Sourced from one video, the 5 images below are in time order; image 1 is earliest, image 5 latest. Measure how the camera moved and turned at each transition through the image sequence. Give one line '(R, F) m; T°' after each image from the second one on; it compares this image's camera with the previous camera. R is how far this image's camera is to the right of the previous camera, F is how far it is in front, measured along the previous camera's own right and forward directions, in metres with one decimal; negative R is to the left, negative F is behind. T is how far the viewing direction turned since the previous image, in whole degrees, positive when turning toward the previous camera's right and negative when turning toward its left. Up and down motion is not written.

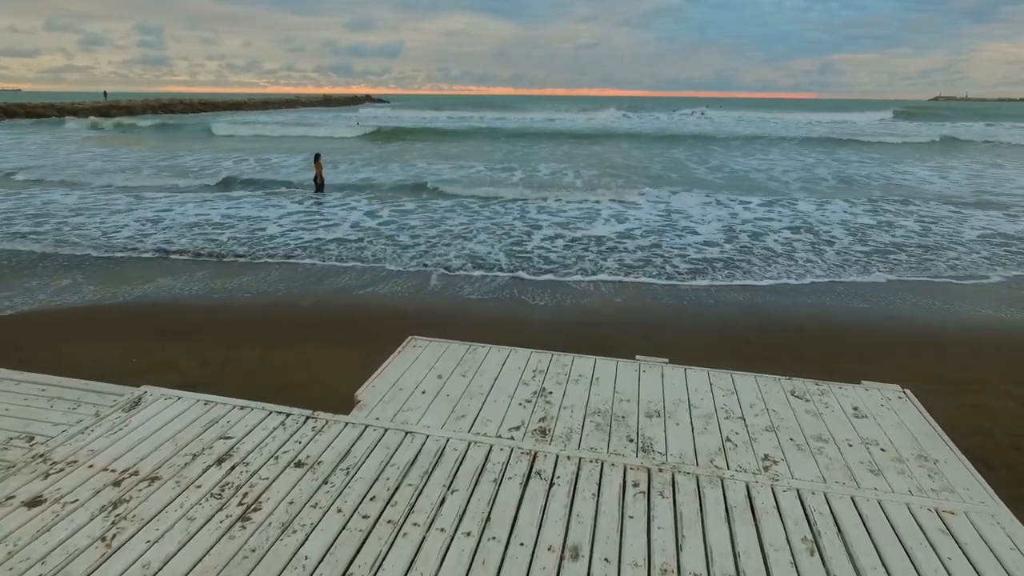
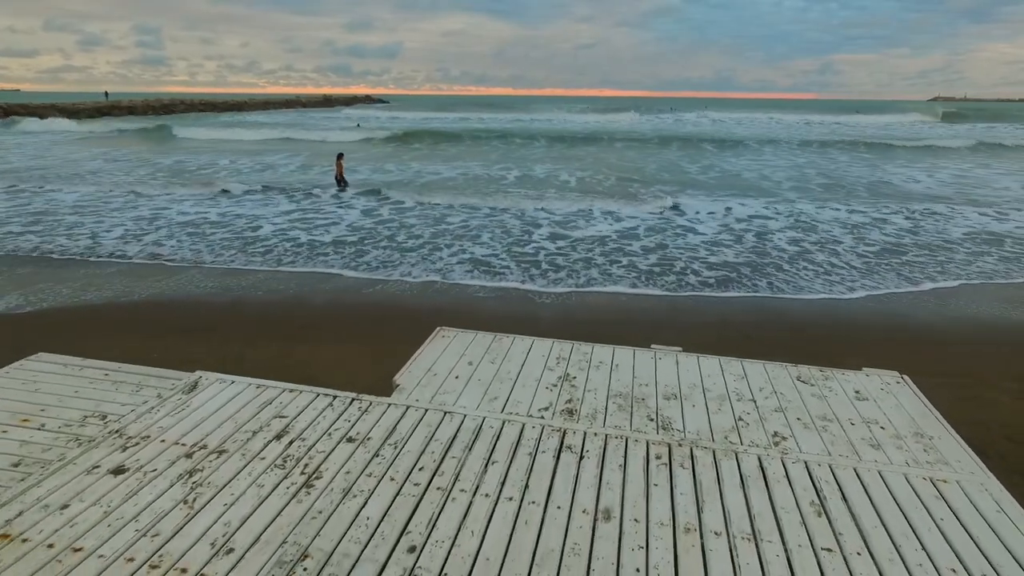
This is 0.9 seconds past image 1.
(-0.1, -0.1) m; 0°
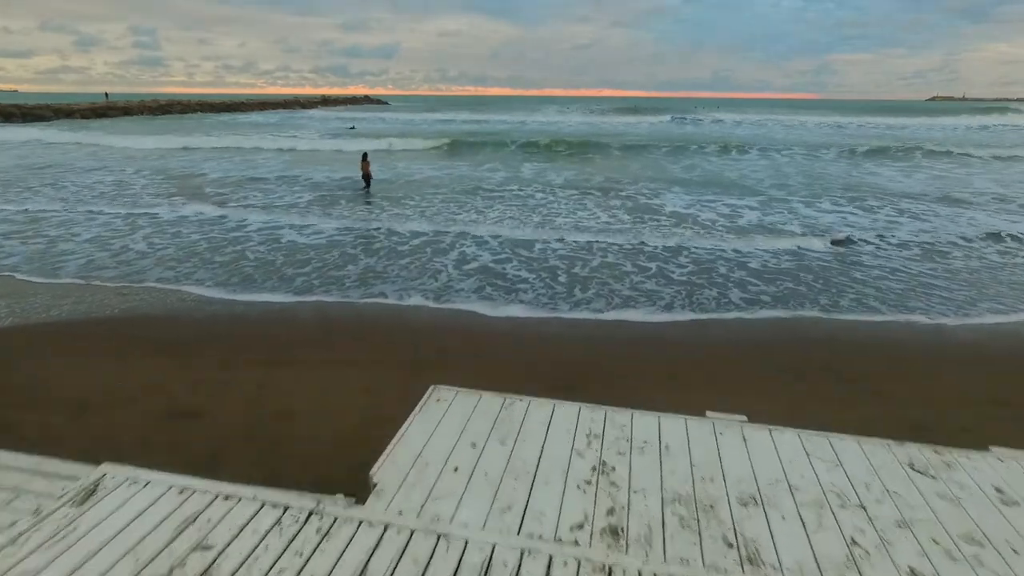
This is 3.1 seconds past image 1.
(0.0, +0.4) m; 0°
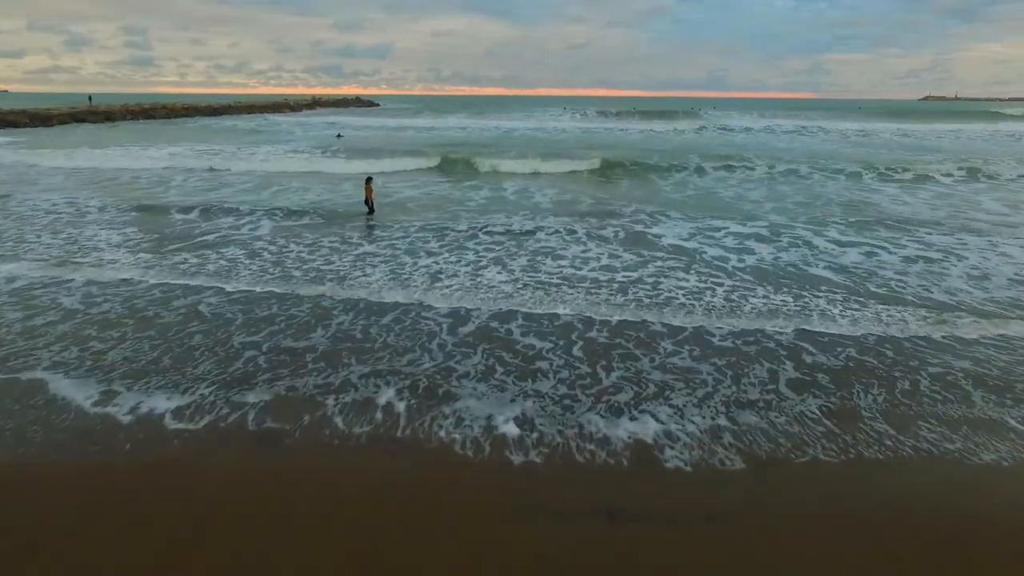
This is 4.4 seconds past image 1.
(0.0, +1.3) m; 0°
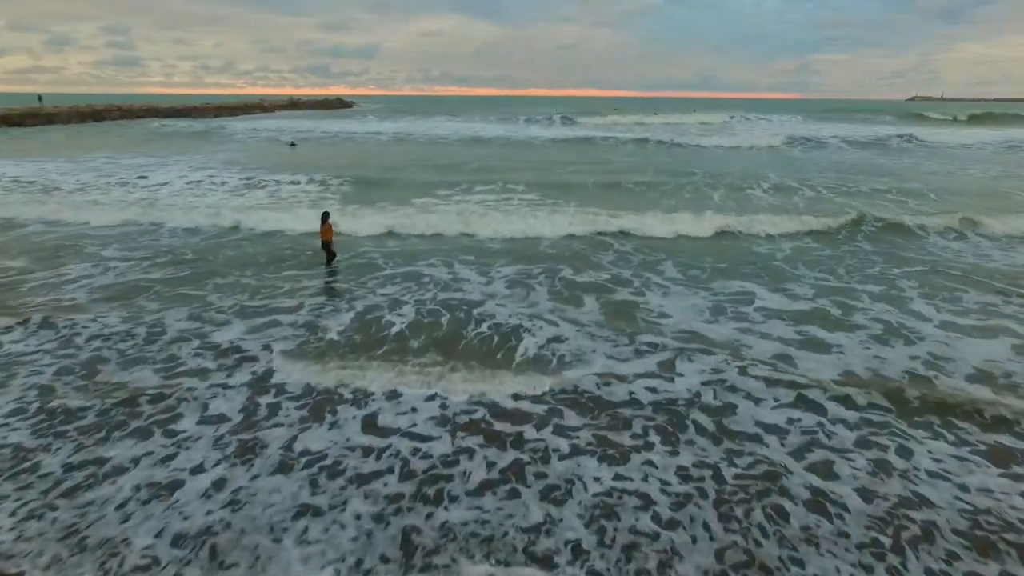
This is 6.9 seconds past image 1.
(+0.3, +4.1) m; +1°
